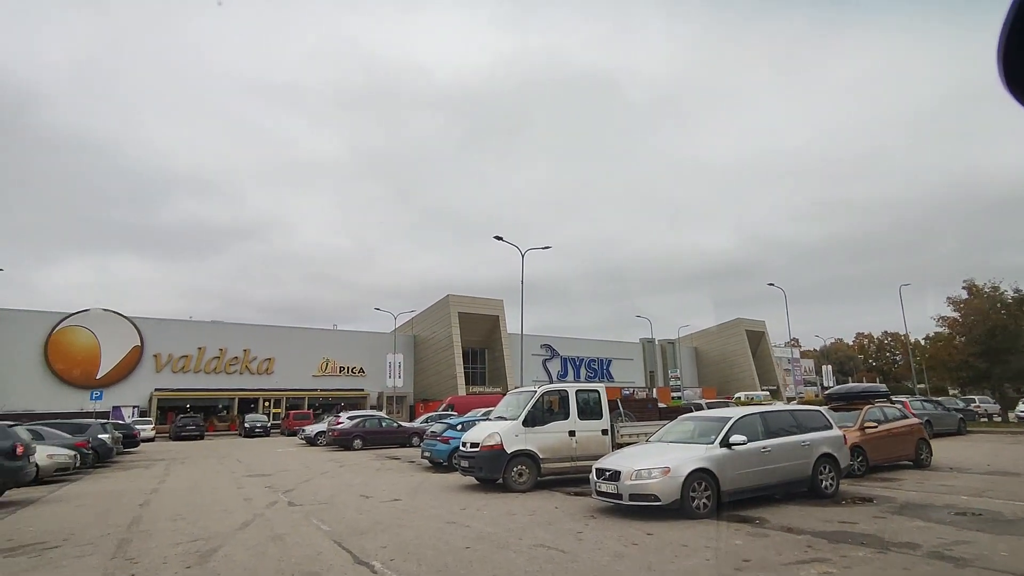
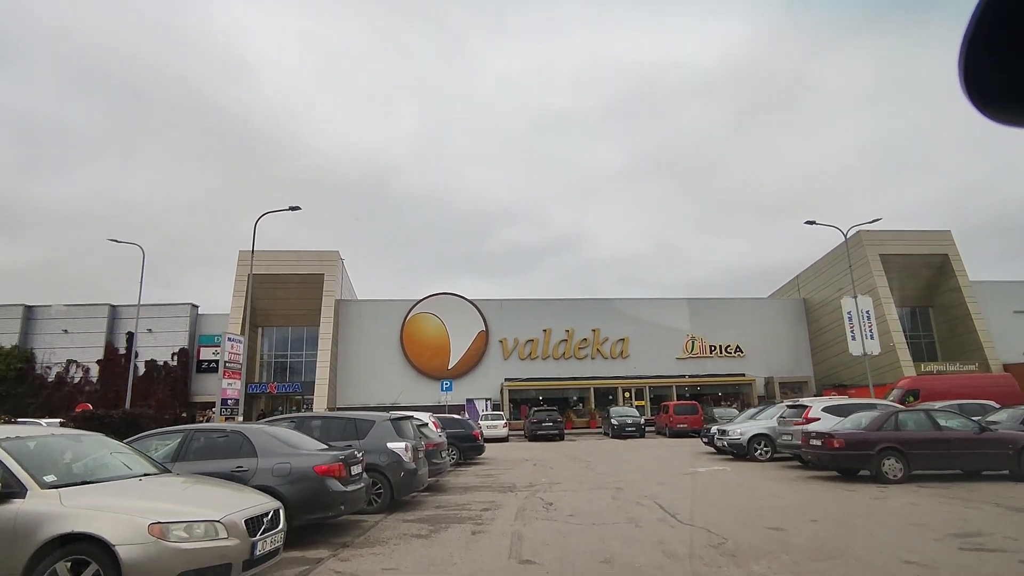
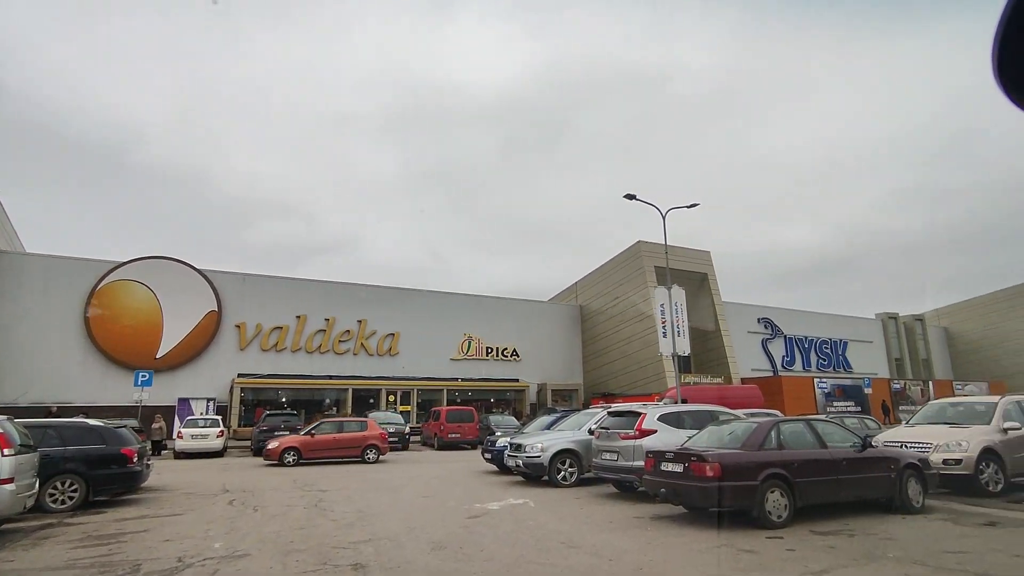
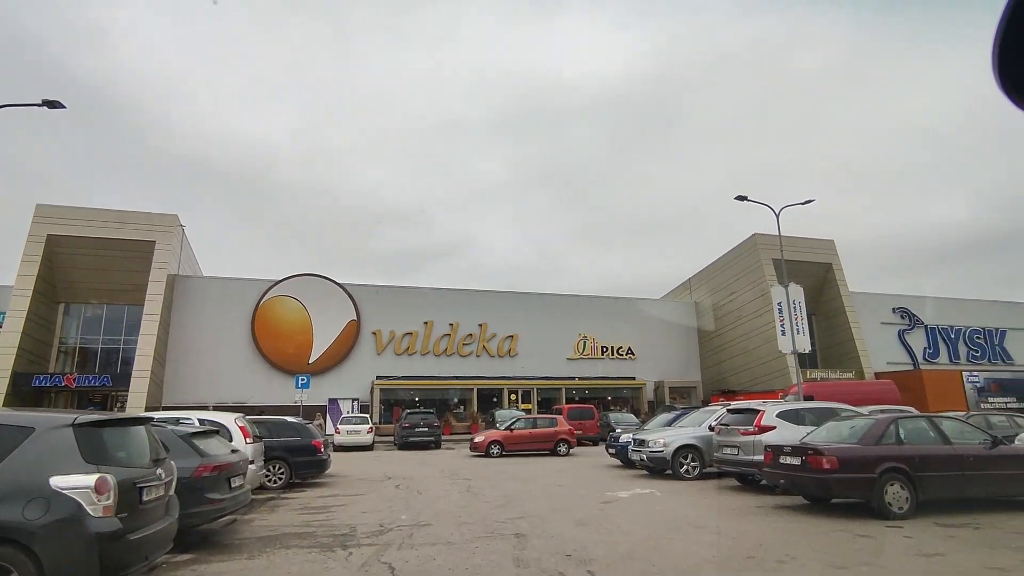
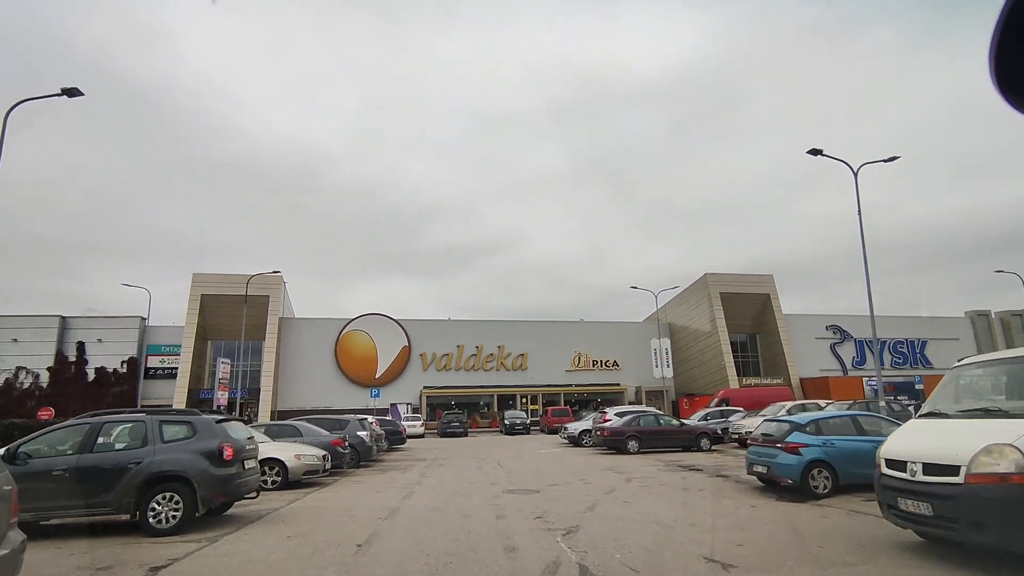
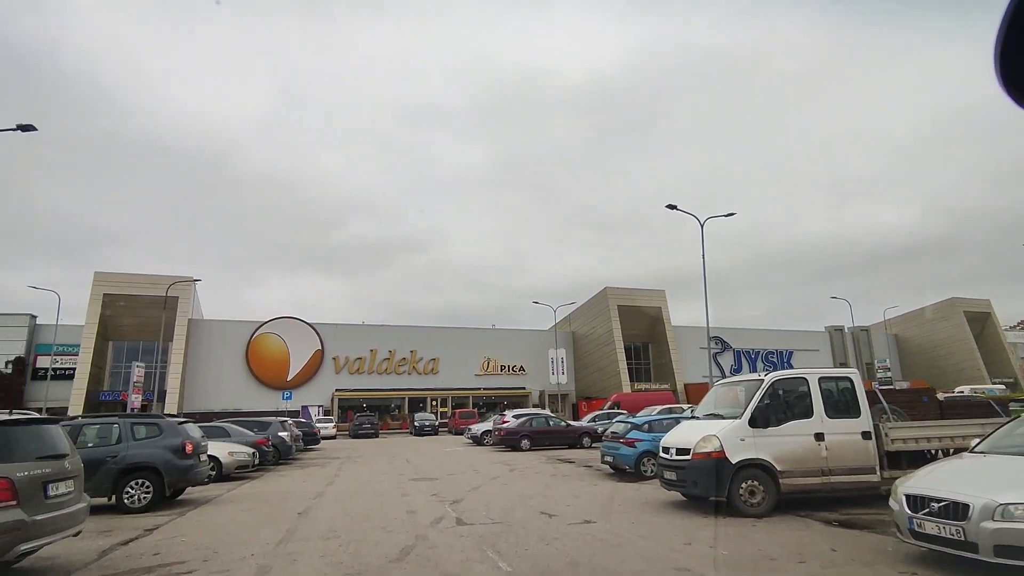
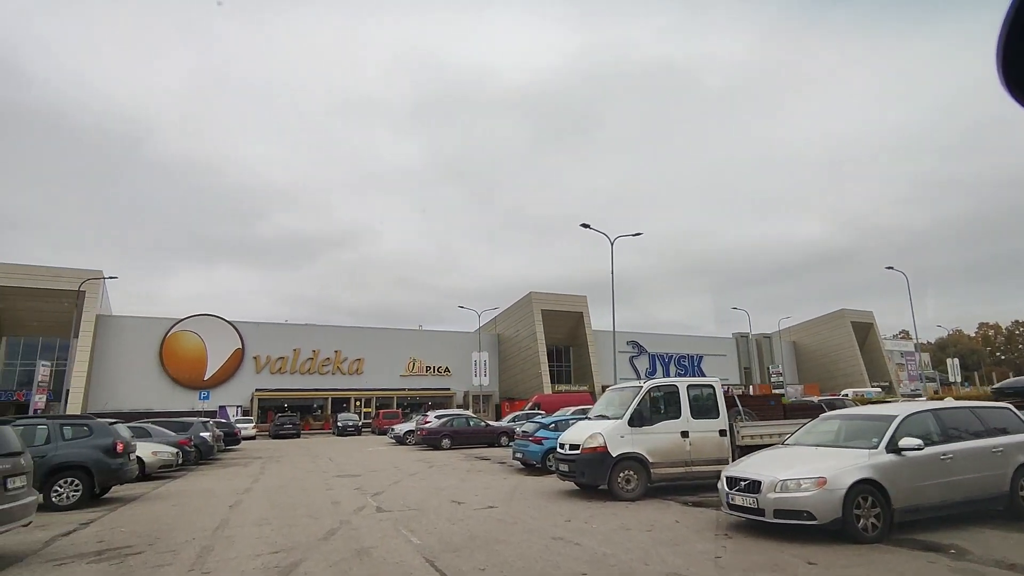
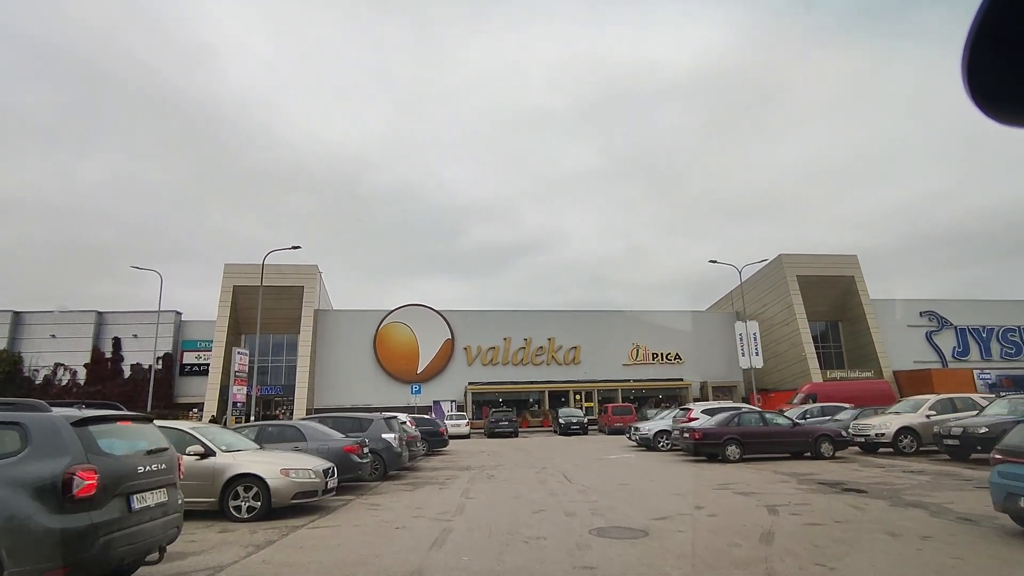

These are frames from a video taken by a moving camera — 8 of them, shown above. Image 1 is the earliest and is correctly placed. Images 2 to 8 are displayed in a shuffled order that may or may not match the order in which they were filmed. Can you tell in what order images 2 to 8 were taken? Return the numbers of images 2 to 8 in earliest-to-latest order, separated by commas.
7, 6, 5, 8, 2, 4, 3
